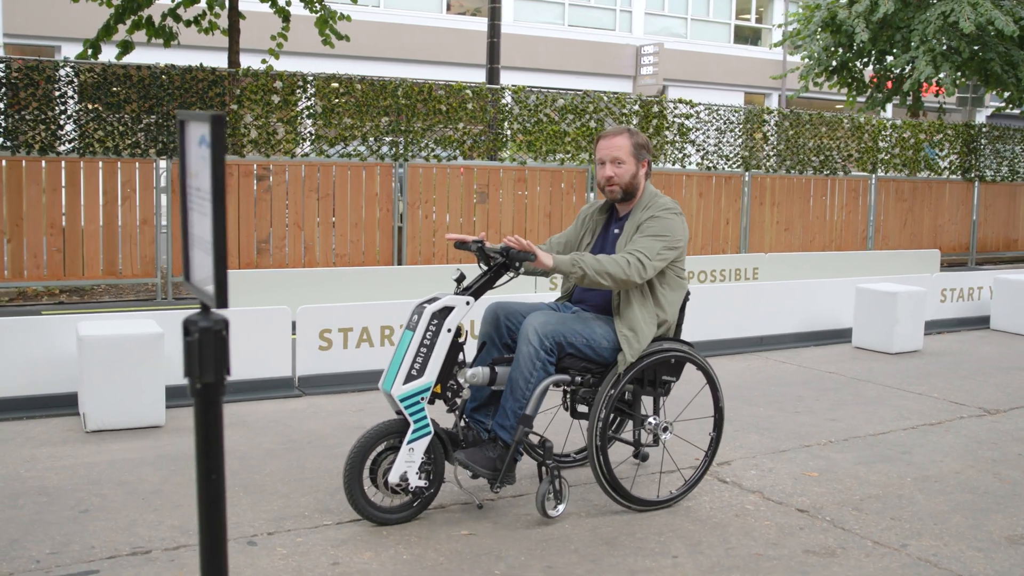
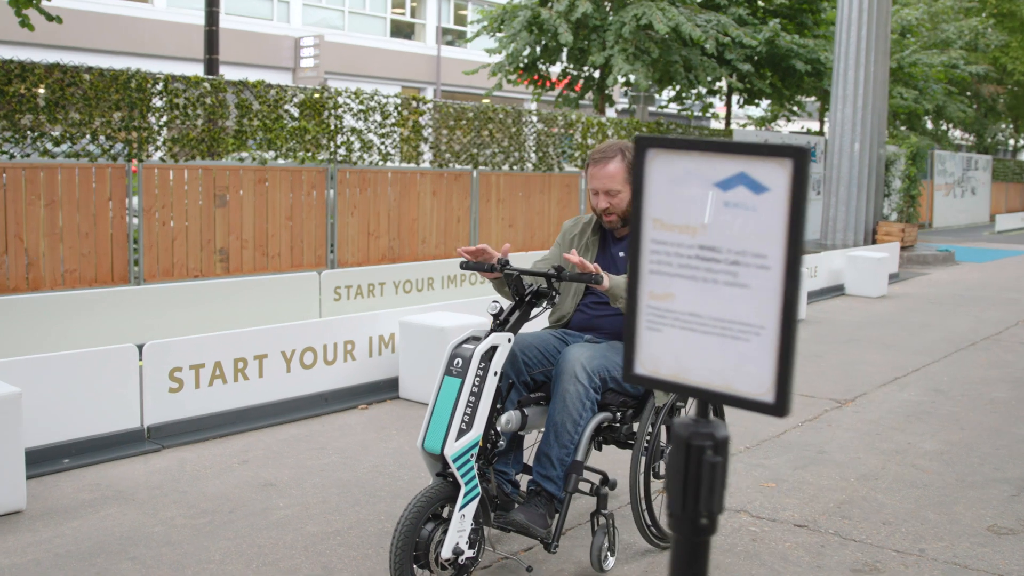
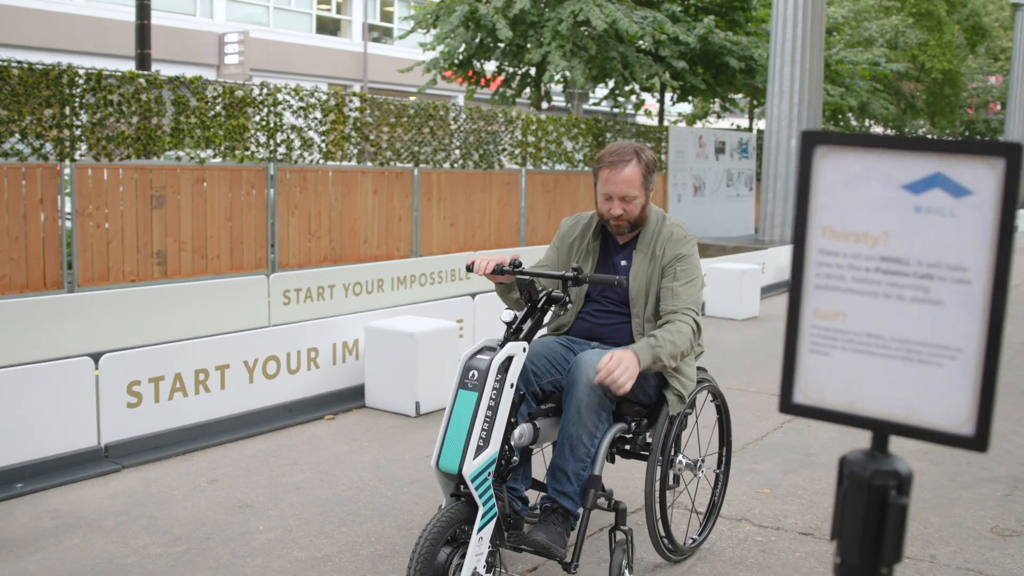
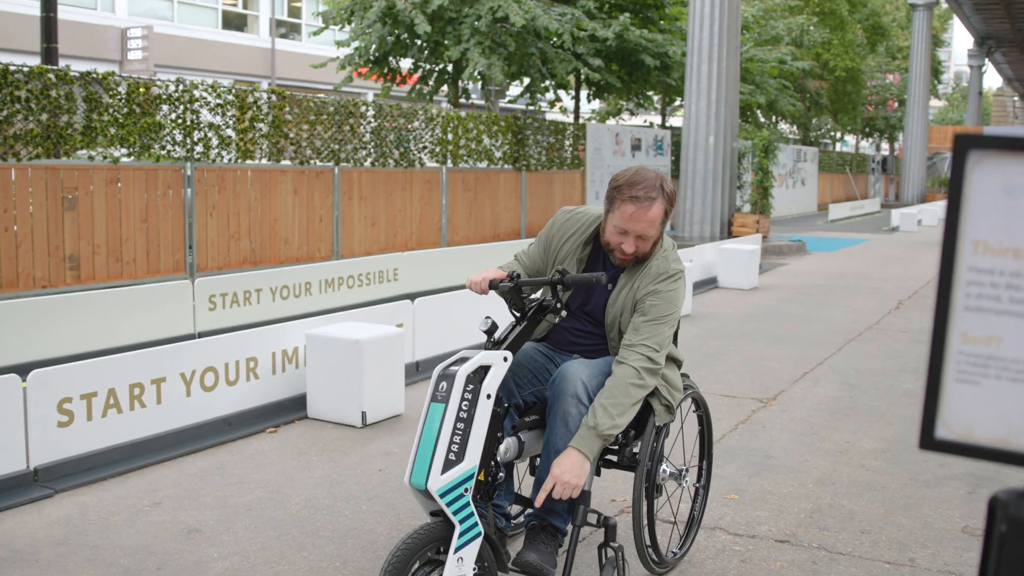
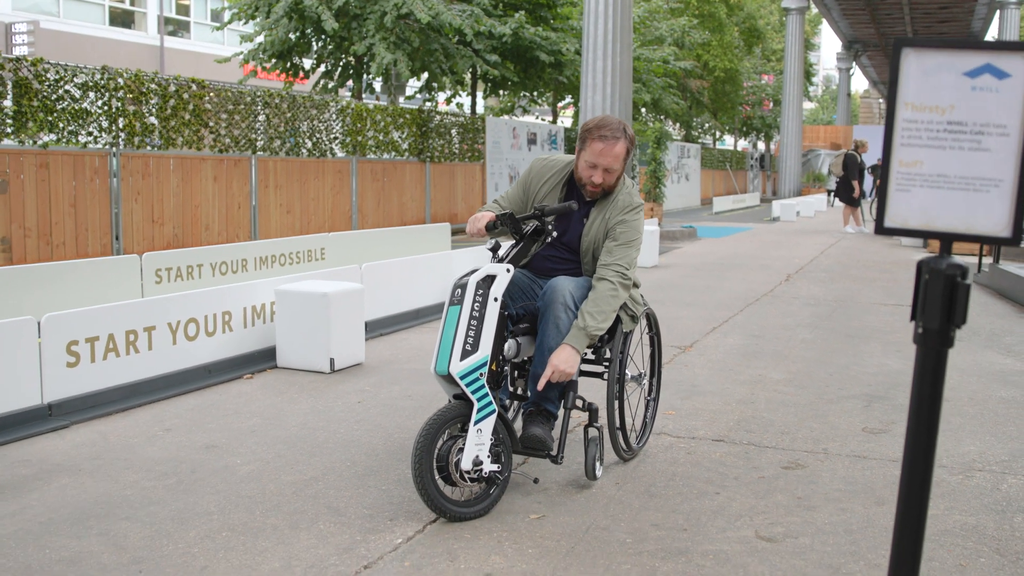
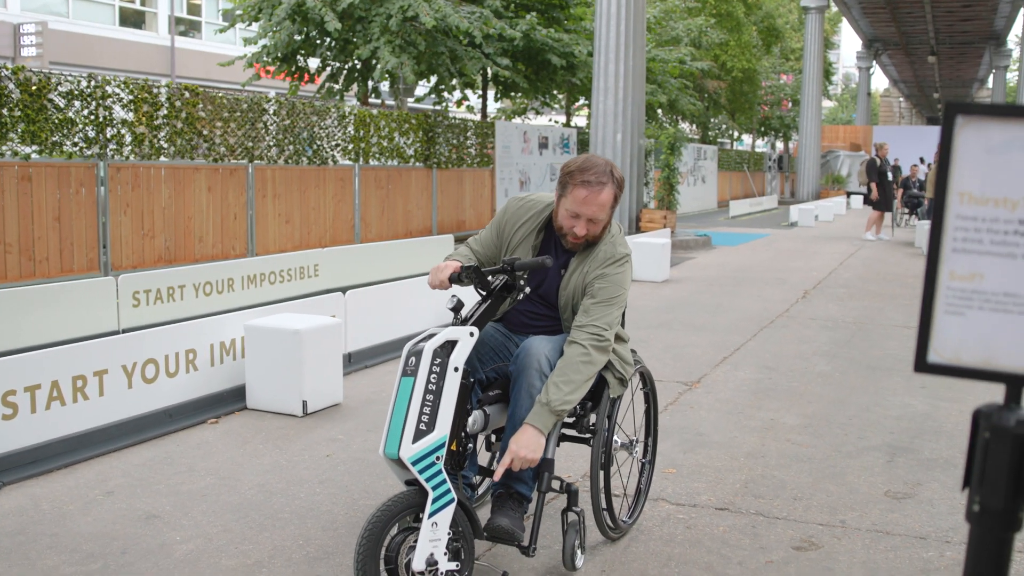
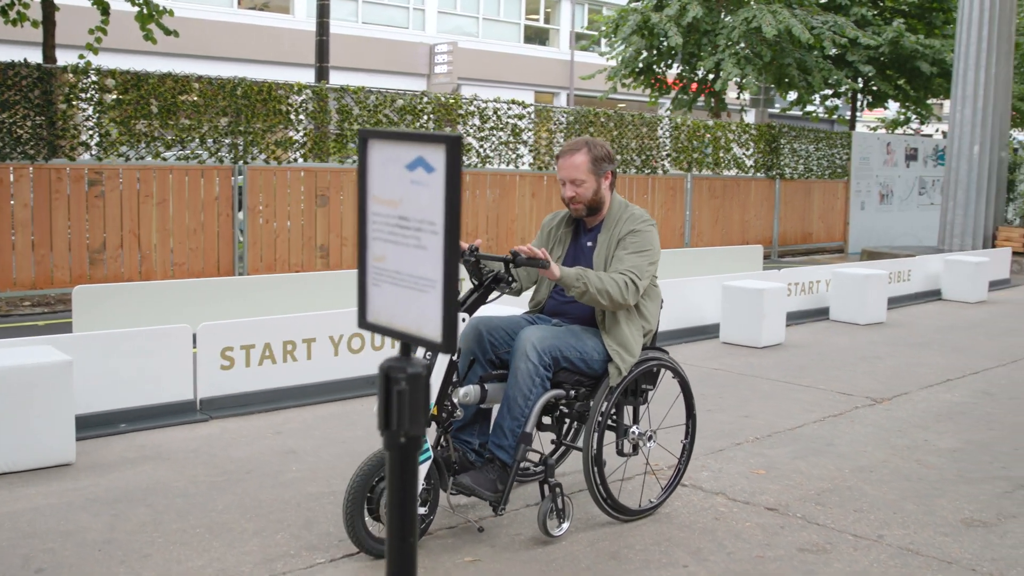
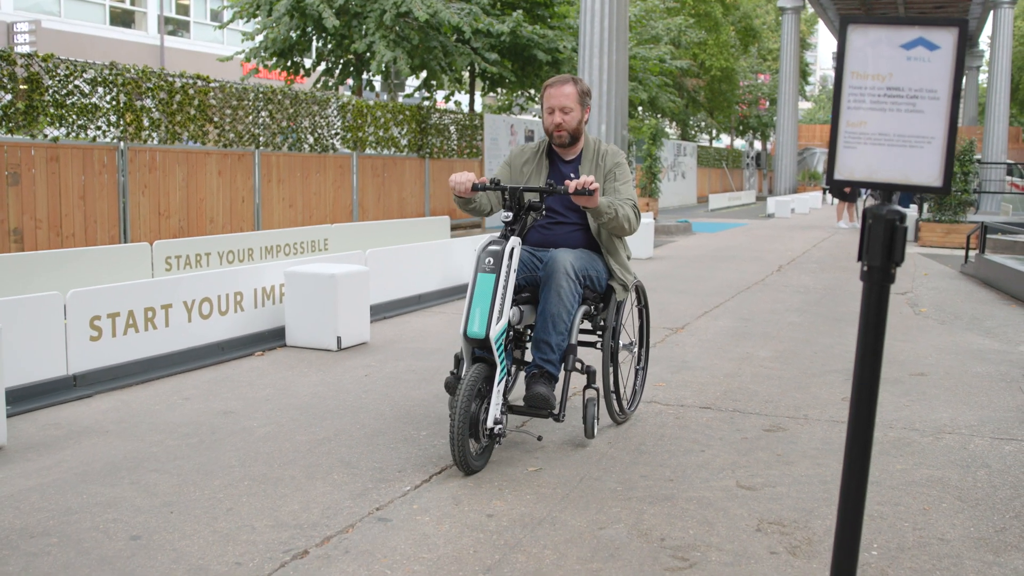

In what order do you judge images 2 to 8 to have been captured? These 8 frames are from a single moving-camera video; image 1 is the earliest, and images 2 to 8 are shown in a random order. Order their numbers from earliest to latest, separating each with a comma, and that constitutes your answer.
7, 2, 3, 4, 6, 5, 8
